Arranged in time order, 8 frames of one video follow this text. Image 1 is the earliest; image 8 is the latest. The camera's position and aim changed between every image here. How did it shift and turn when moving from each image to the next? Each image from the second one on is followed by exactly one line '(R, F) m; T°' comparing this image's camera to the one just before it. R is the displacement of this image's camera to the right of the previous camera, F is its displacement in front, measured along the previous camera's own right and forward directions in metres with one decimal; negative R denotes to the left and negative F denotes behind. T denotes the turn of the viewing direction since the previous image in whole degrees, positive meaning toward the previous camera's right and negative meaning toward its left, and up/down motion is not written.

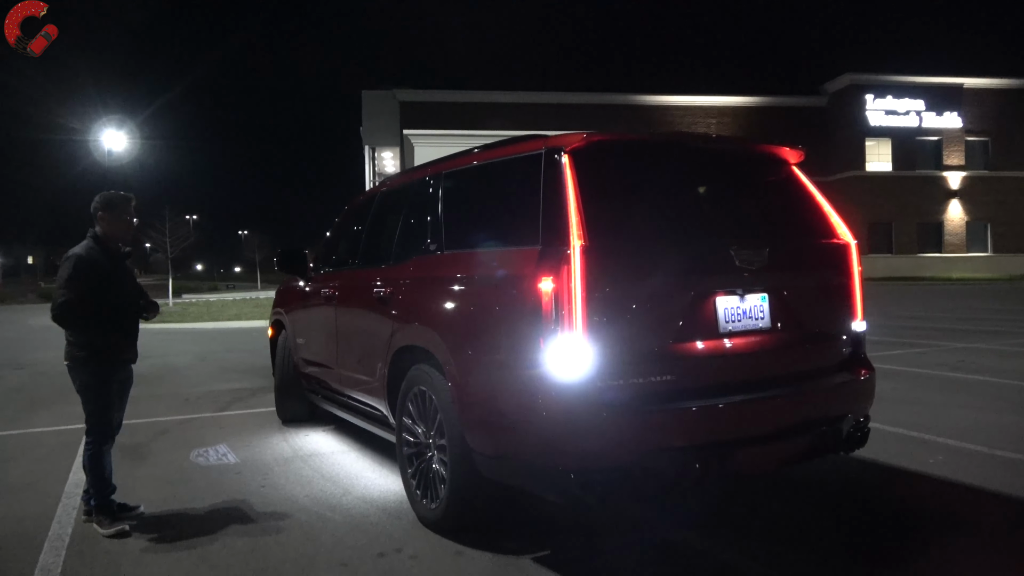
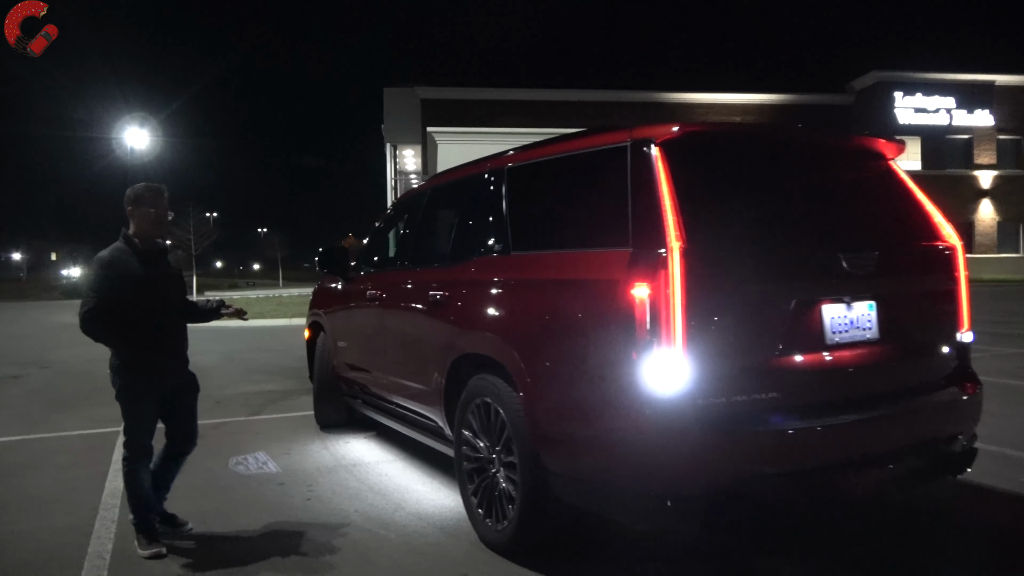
(-0.3, +0.3) m; -1°
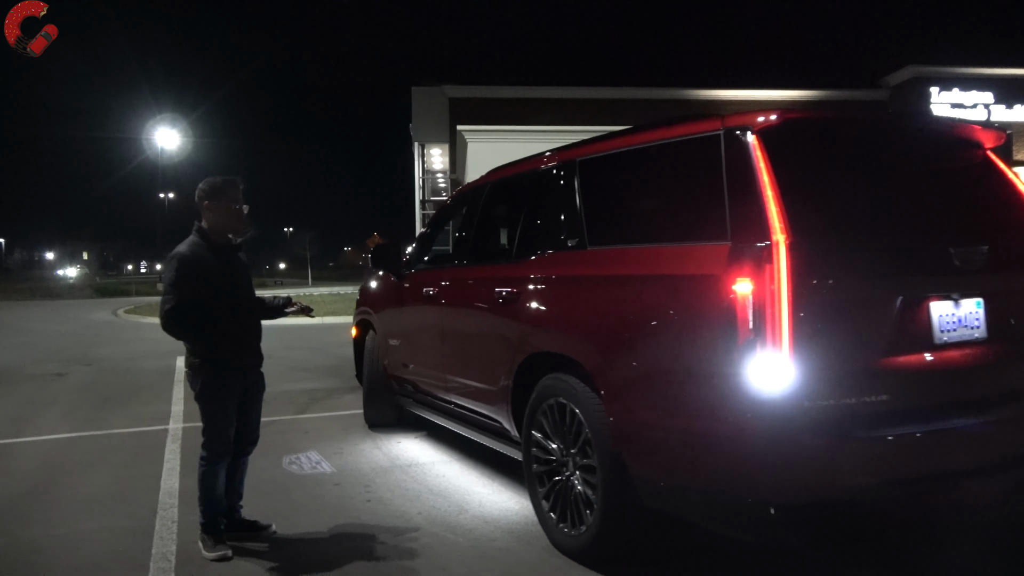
(-0.3, +0.1) m; -2°
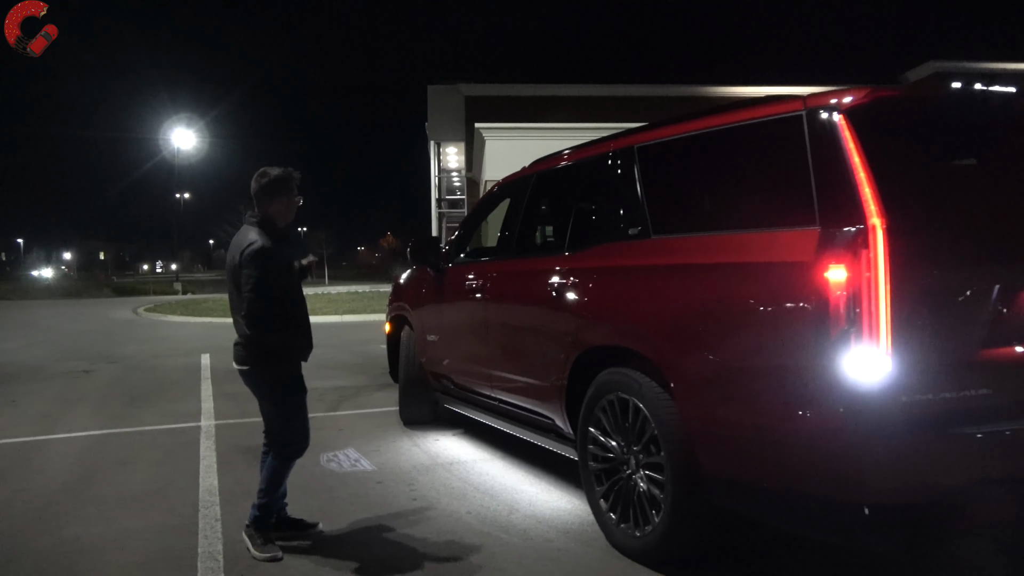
(-0.2, +0.1) m; -1°
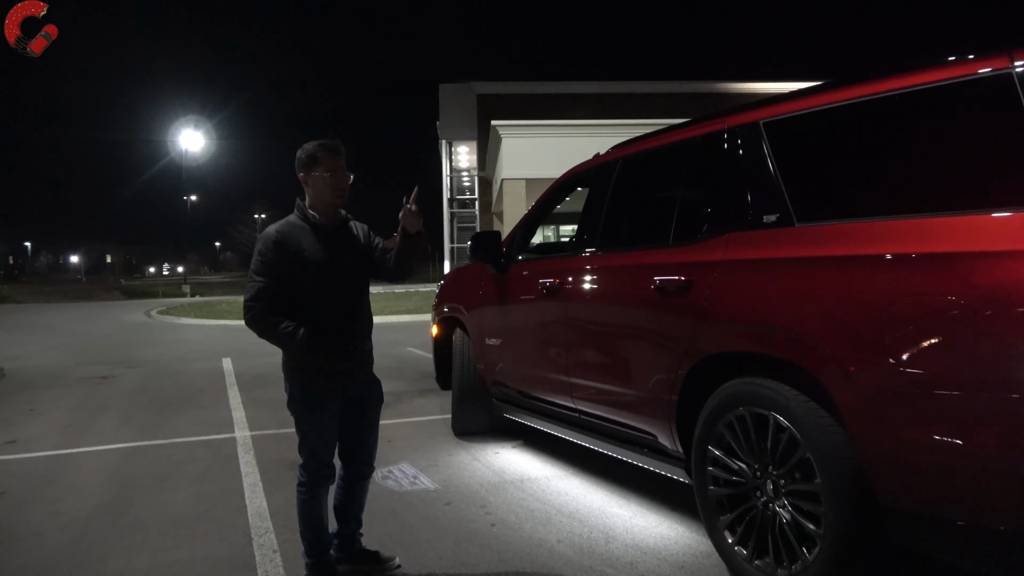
(-0.5, +0.5) m; 0°
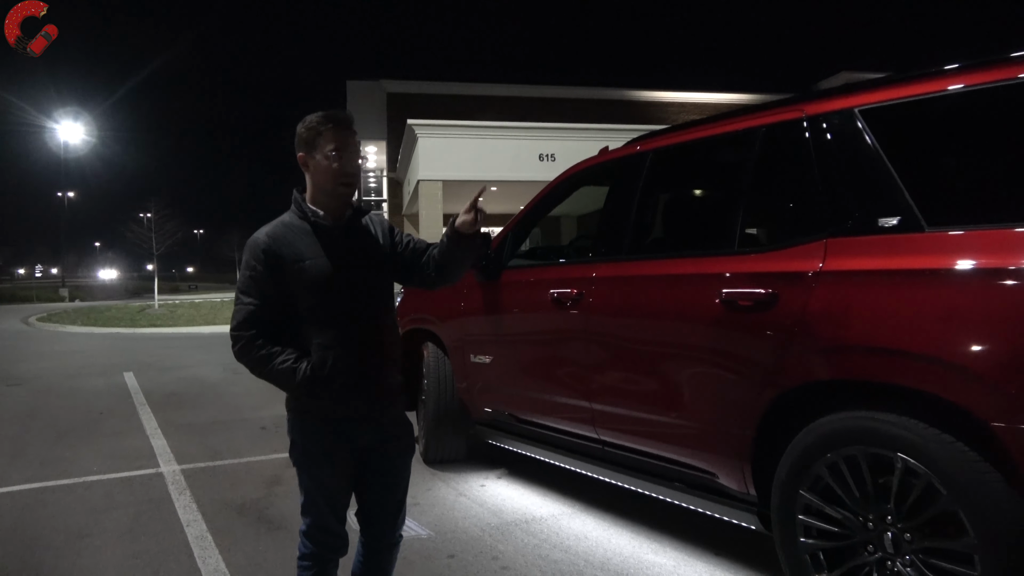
(-0.6, +0.7) m; +8°
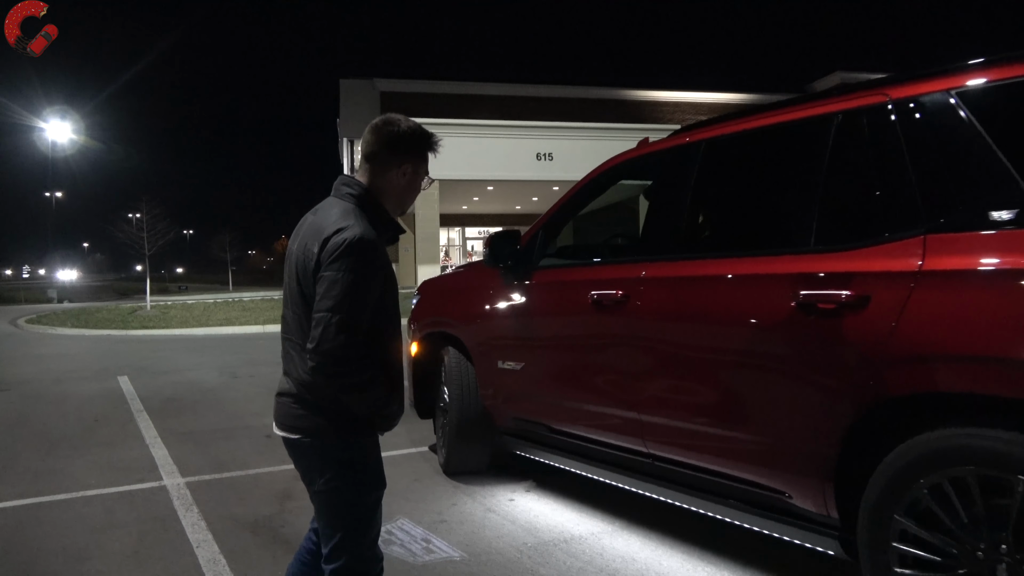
(-0.2, +0.3) m; +1°
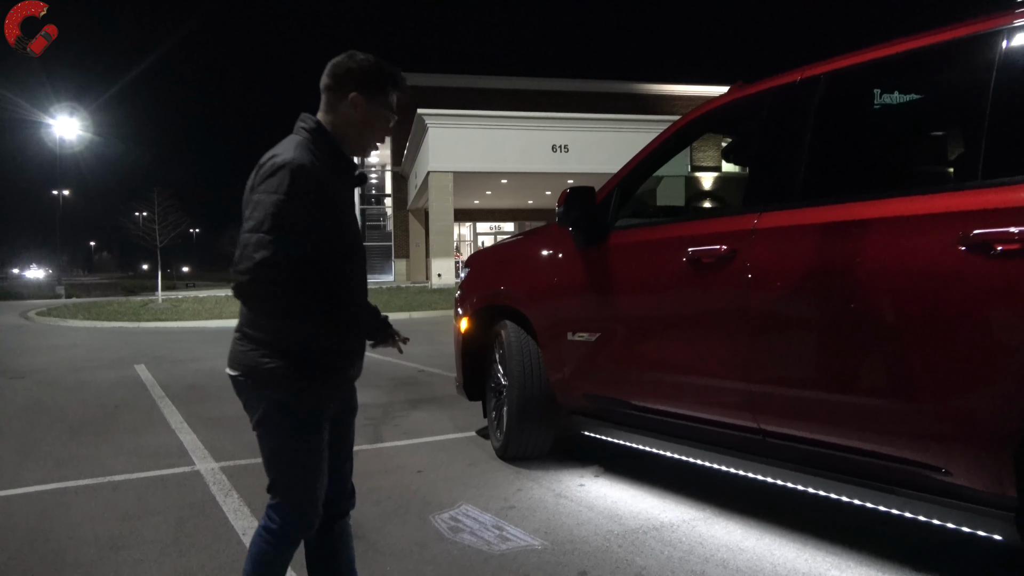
(-0.4, +0.4) m; 0°
